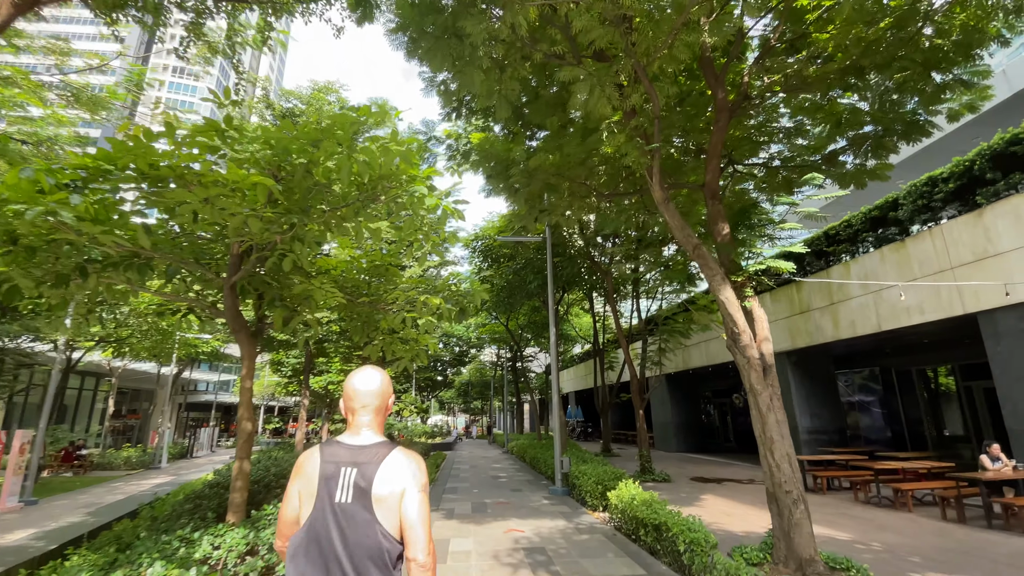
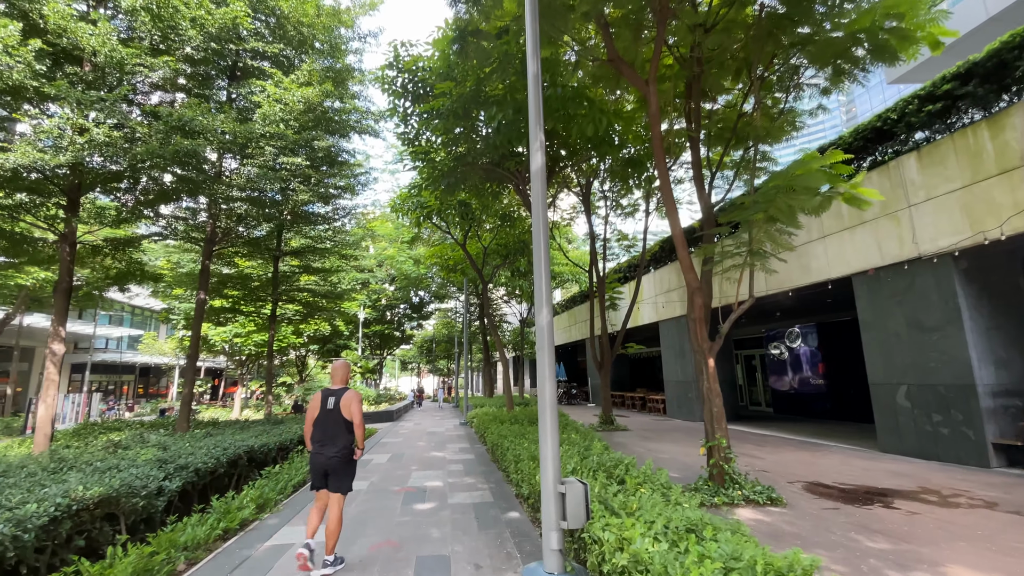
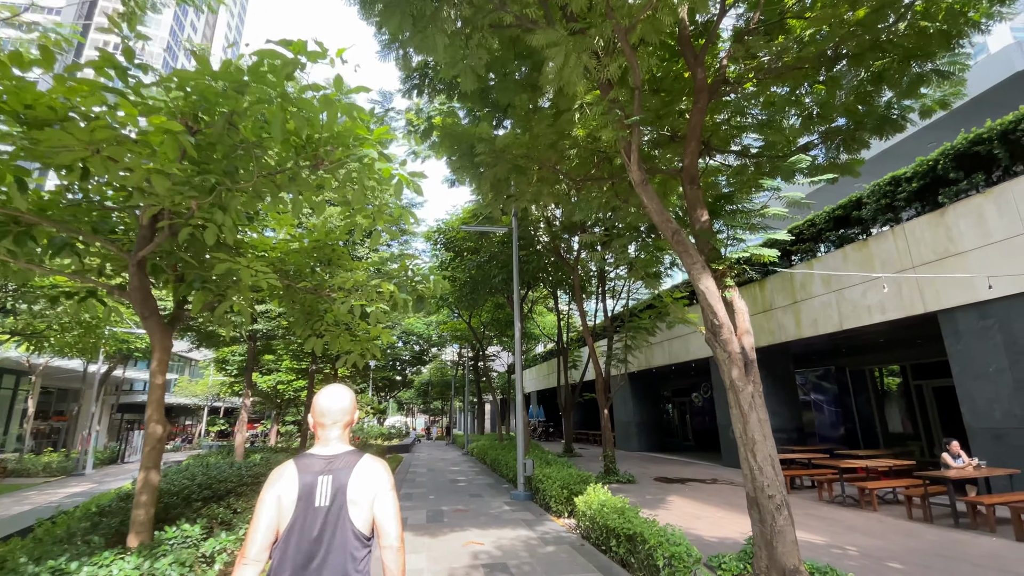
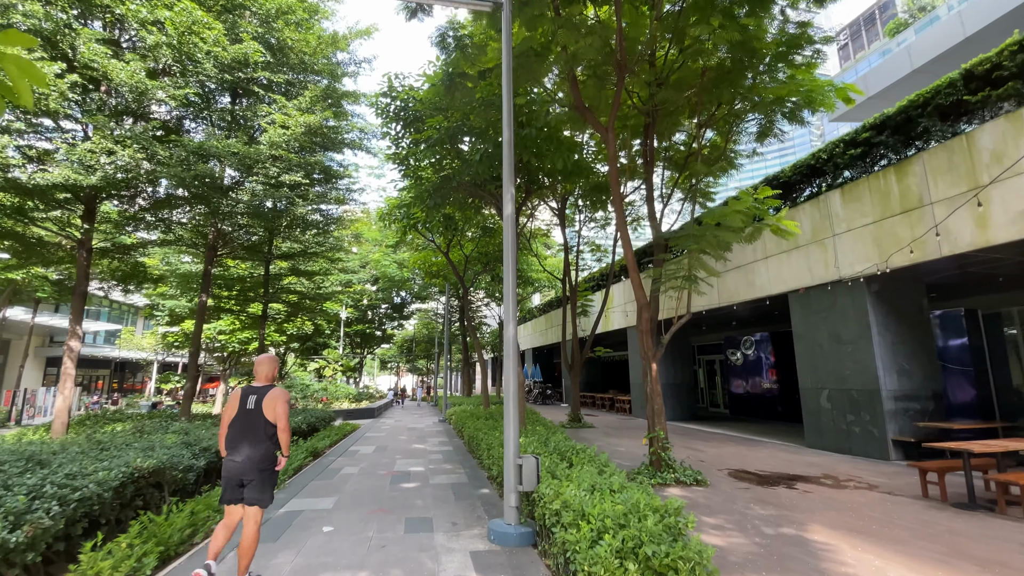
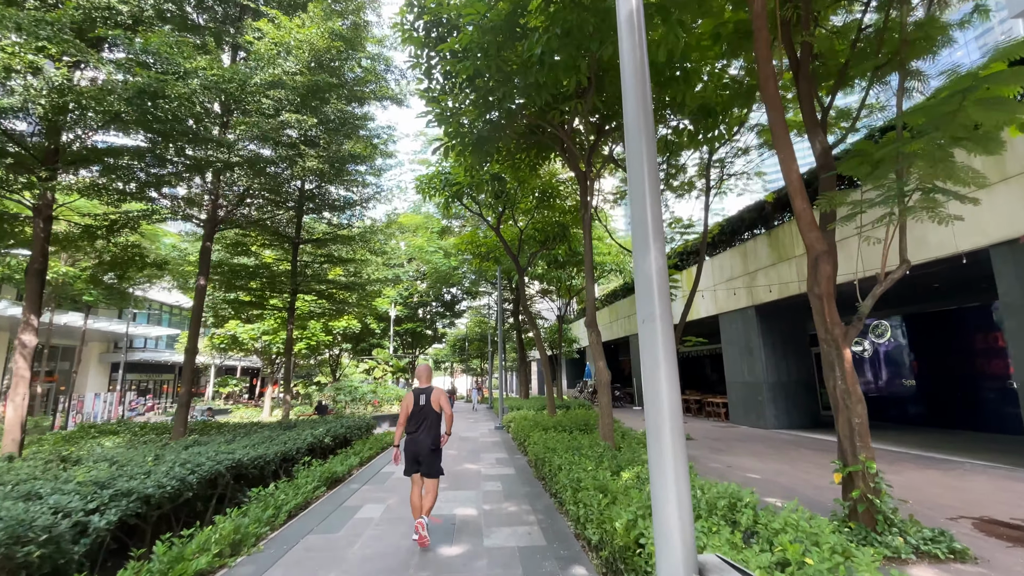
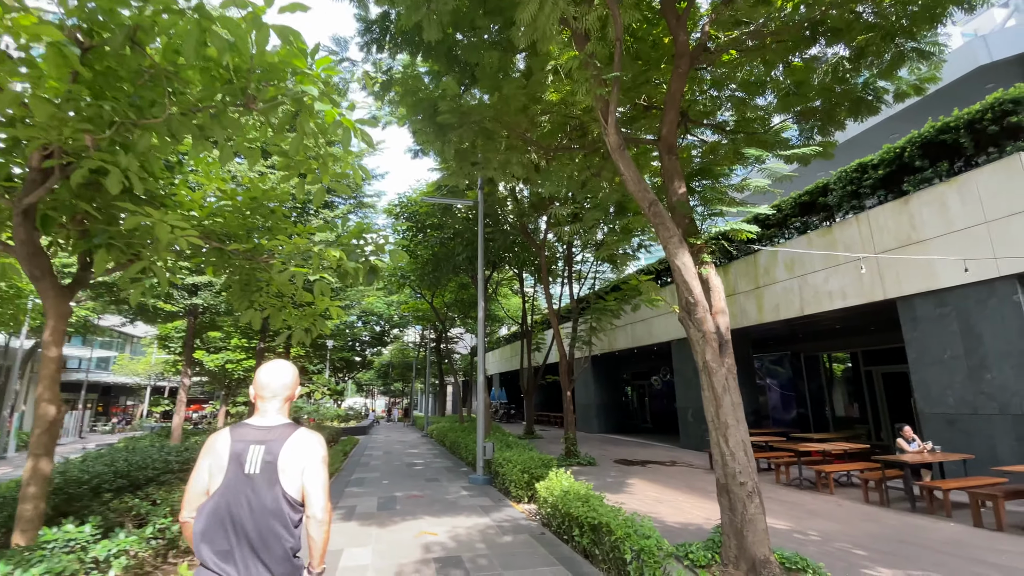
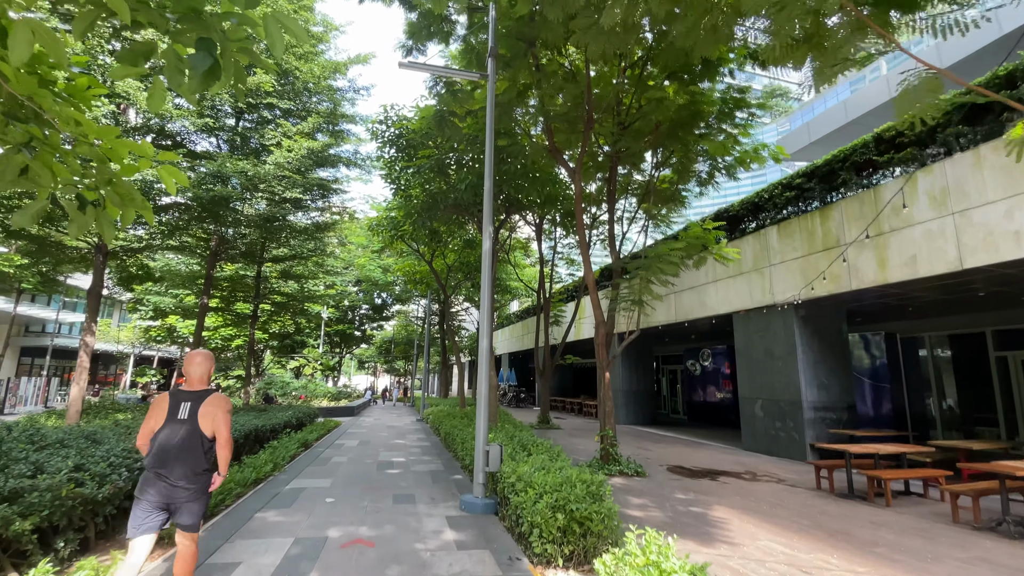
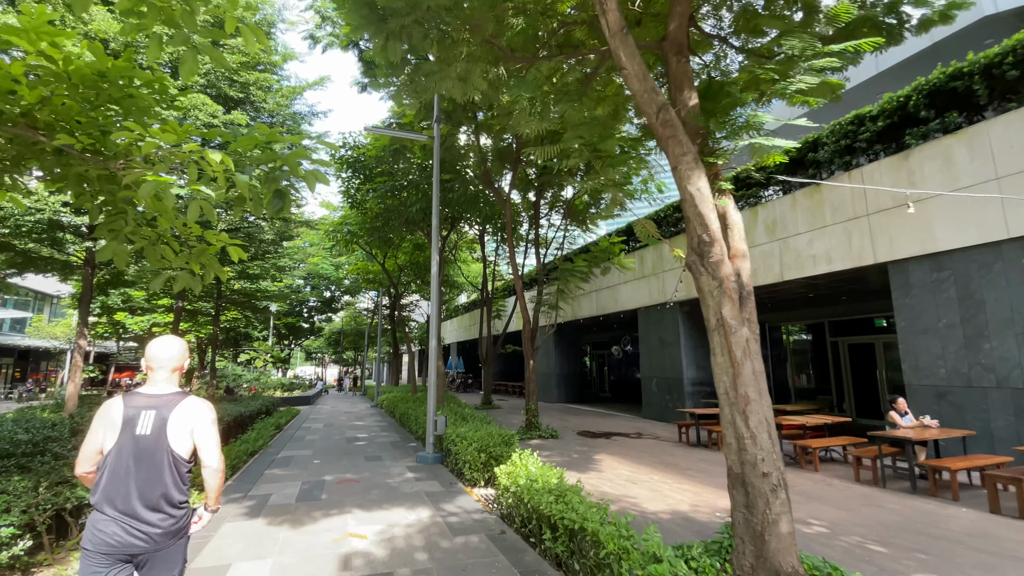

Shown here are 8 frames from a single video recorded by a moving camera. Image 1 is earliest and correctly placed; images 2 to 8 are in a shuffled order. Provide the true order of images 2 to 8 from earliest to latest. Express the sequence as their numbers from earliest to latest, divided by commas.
3, 6, 8, 7, 4, 2, 5
